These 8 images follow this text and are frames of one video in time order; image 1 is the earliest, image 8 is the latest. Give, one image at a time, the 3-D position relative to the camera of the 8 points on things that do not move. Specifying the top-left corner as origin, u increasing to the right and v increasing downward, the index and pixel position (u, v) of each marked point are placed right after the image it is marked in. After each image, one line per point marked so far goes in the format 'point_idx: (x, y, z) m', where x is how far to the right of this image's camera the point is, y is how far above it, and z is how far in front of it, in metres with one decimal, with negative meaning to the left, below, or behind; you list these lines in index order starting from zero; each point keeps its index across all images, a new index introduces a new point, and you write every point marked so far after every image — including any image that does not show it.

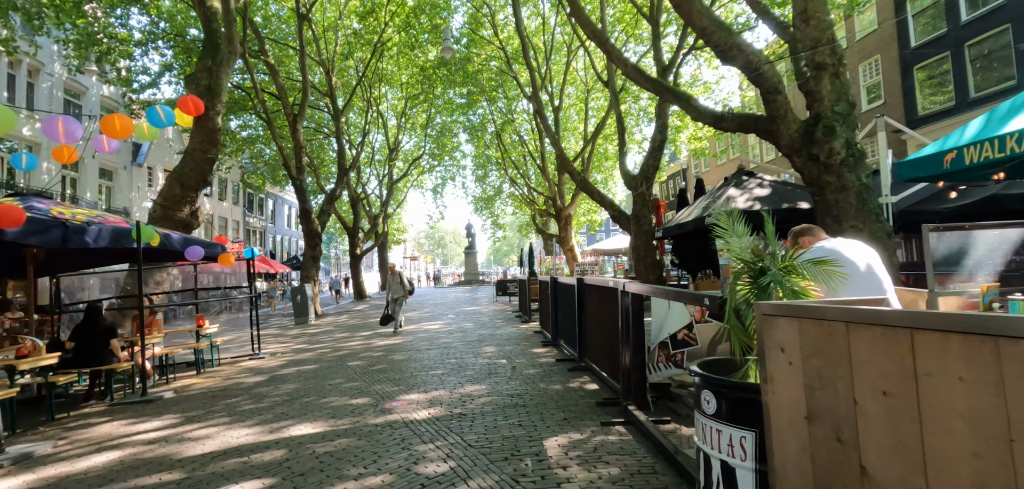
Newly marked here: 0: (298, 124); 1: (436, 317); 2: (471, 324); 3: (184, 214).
0: (-7.9, +4.4, +19.3) m
1: (-2.0, -2.0, +14.0) m
2: (-0.9, -1.8, +11.7) m
3: (-5.7, +0.5, +9.0) m
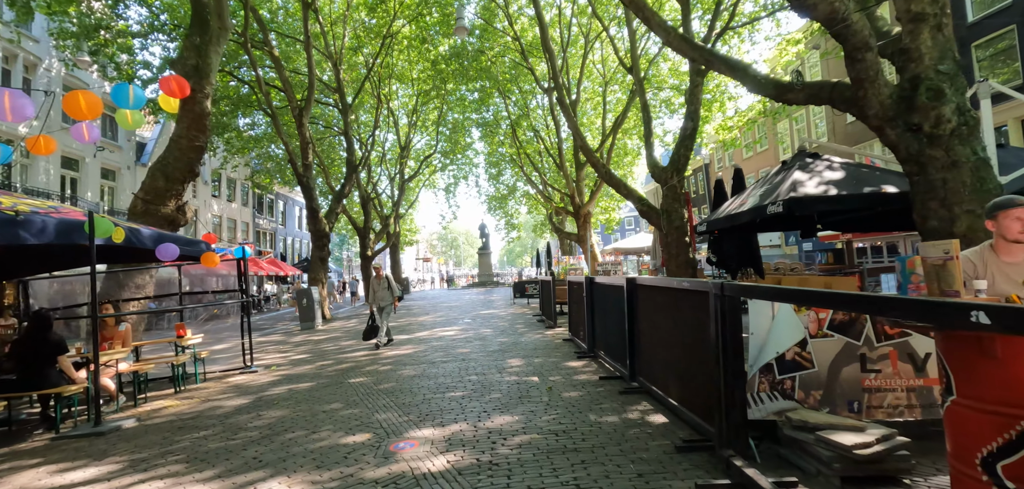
0: (-7.3, +4.4, +18.4) m
1: (-1.5, -1.9, +12.9) m
2: (-0.4, -1.7, +10.6) m
3: (-5.3, +0.5, +8.0) m
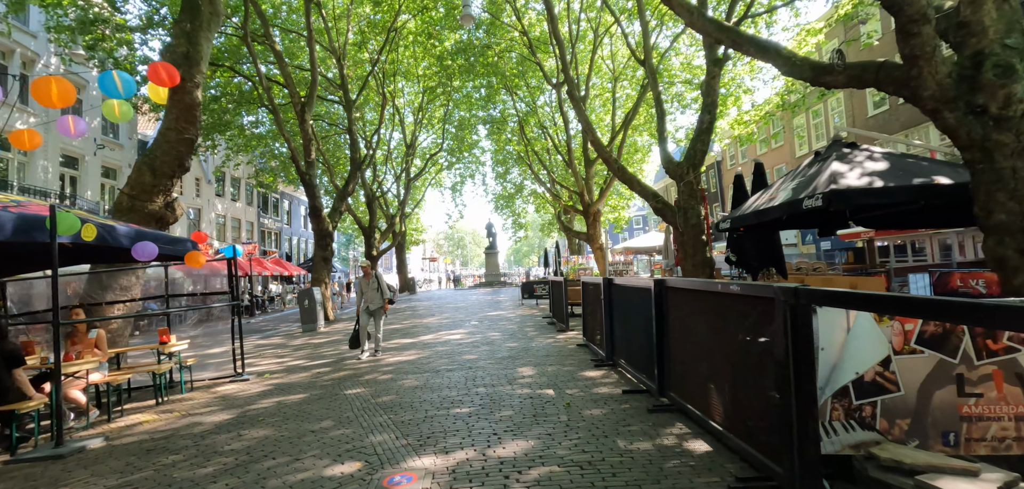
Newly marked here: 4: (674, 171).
0: (-7.0, +4.4, +17.9) m
1: (-1.3, -1.9, +12.4) m
2: (-0.3, -1.7, +10.0) m
3: (-5.1, +0.6, +7.5) m
4: (+4.3, +2.0, +13.7) m
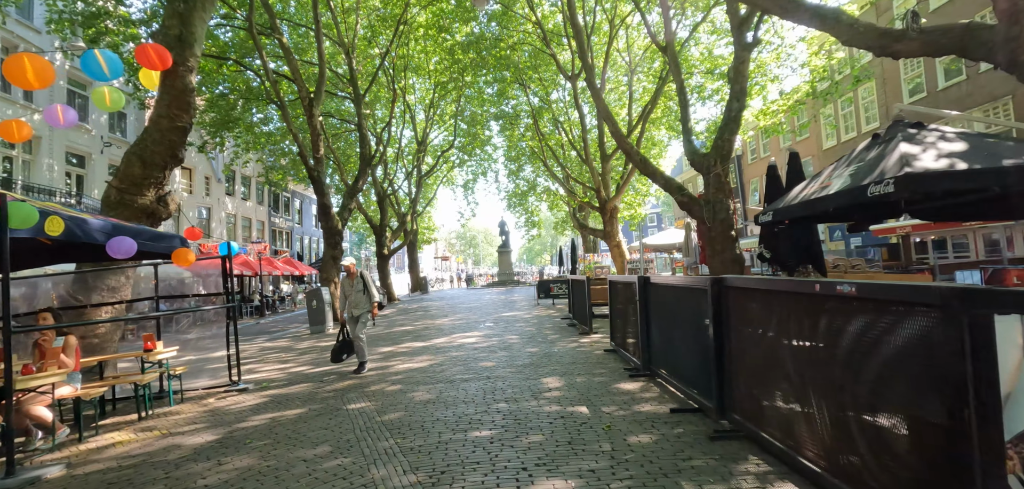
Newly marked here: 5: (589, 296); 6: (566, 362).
0: (-6.6, +4.4, +17.4) m
1: (-0.9, -1.8, +11.7) m
2: (+0.1, -1.6, +9.3) m
3: (-4.9, +0.6, +7.0) m
4: (+4.7, +2.1, +13.0) m
5: (+1.3, -0.9, +9.0) m
6: (+0.7, -1.4, +6.3) m
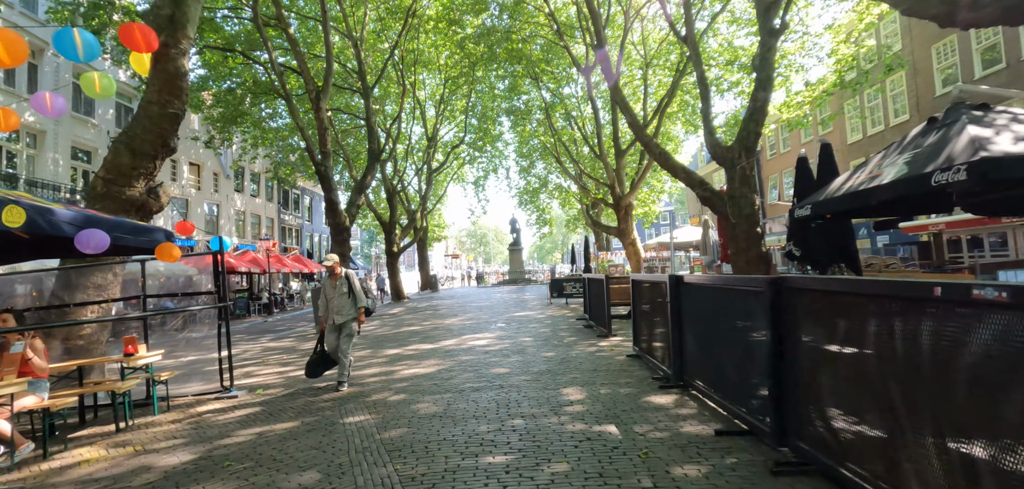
0: (-6.2, +4.5, +16.9) m
1: (-0.6, -1.8, +11.2) m
2: (+0.3, -1.6, +8.8) m
3: (-4.7, +0.6, +6.5) m
4: (+5.0, +2.1, +12.3) m
5: (+1.6, -0.8, +8.5) m
6: (+0.8, -1.4, +5.8) m
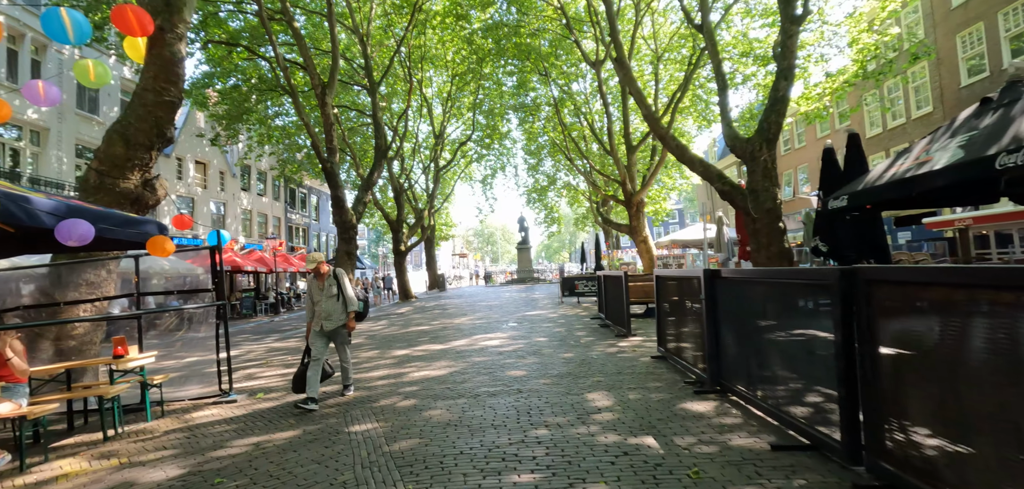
0: (-5.8, +4.6, +16.6) m
1: (-0.4, -1.7, +10.8) m
2: (+0.5, -1.5, +8.4) m
3: (-4.5, +0.7, +6.2) m
4: (+5.2, +2.2, +11.8) m
5: (+1.8, -0.7, +8.0) m
6: (+1.0, -1.3, +5.4) m
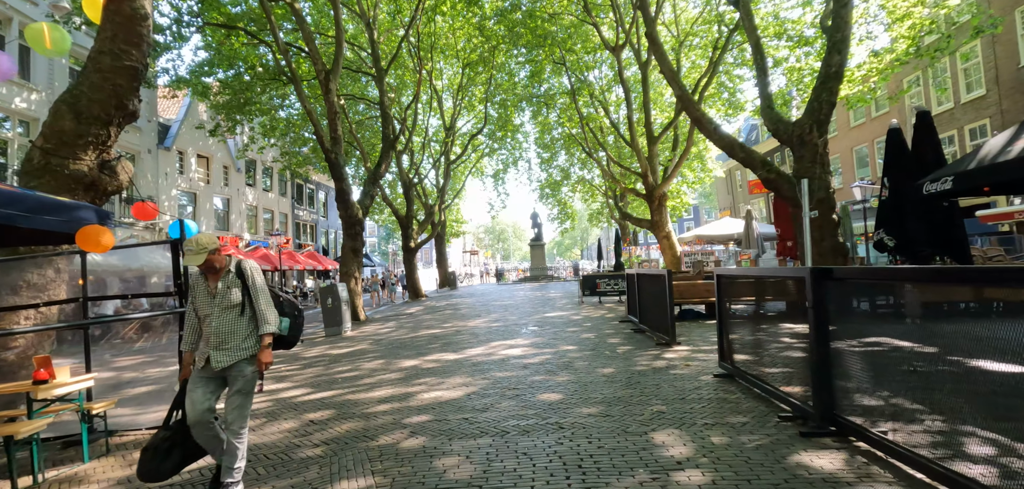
0: (-5.4, +4.7, +15.6) m
1: (0.0, -1.6, +9.7) m
2: (+0.9, -1.4, +7.3) m
3: (-4.2, +0.8, +5.1) m
4: (+5.6, +2.3, +10.6) m
5: (+2.1, -0.6, +6.9) m
6: (+1.3, -1.2, +4.3) m
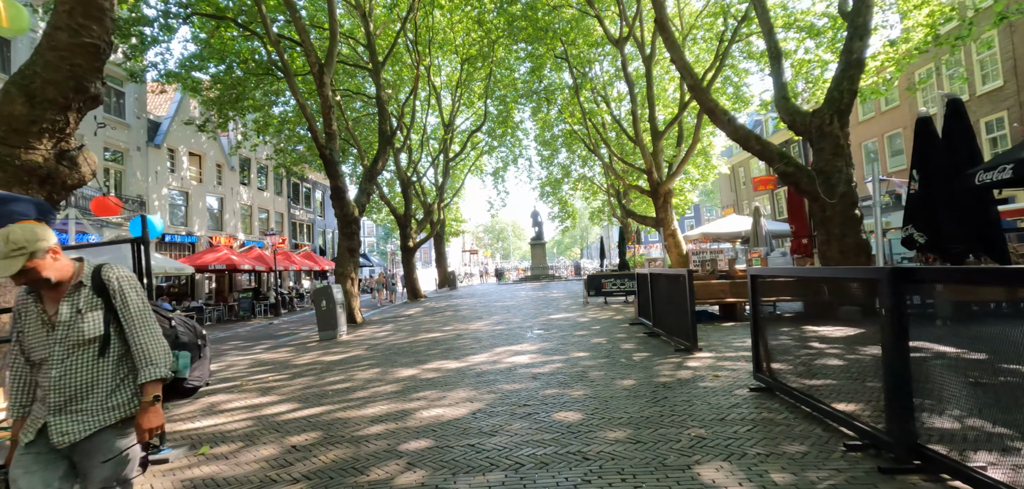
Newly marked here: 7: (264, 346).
0: (-5.3, +4.7, +15.0) m
1: (+0.1, -1.6, +9.2) m
2: (+0.9, -1.4, +6.7) m
3: (-4.1, +0.8, +4.6) m
4: (+5.7, +2.4, +10.1) m
5: (+2.2, -0.6, +6.3) m
6: (+1.4, -1.2, +3.7) m
7: (-5.4, -2.2, +11.4) m
